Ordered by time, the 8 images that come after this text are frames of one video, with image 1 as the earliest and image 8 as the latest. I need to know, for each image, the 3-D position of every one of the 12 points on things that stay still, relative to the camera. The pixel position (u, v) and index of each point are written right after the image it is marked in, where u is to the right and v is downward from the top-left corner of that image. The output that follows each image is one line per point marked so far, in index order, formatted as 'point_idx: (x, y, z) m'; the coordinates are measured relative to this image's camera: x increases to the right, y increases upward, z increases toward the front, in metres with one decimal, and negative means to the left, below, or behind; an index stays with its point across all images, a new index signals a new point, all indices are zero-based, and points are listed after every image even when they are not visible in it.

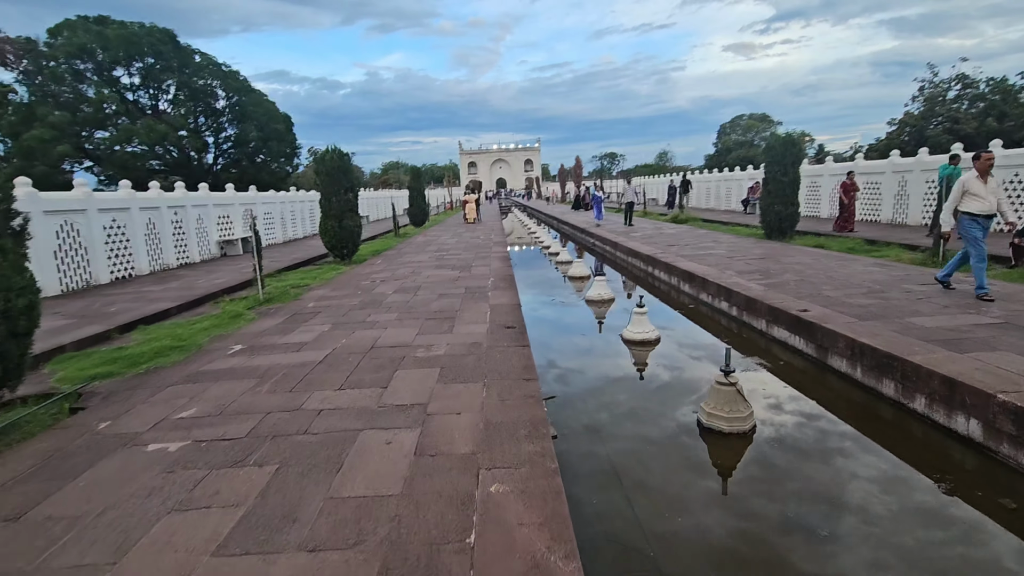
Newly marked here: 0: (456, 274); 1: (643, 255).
0: (-0.9, +0.2, +7.8) m
1: (+2.5, +0.6, +9.6) m
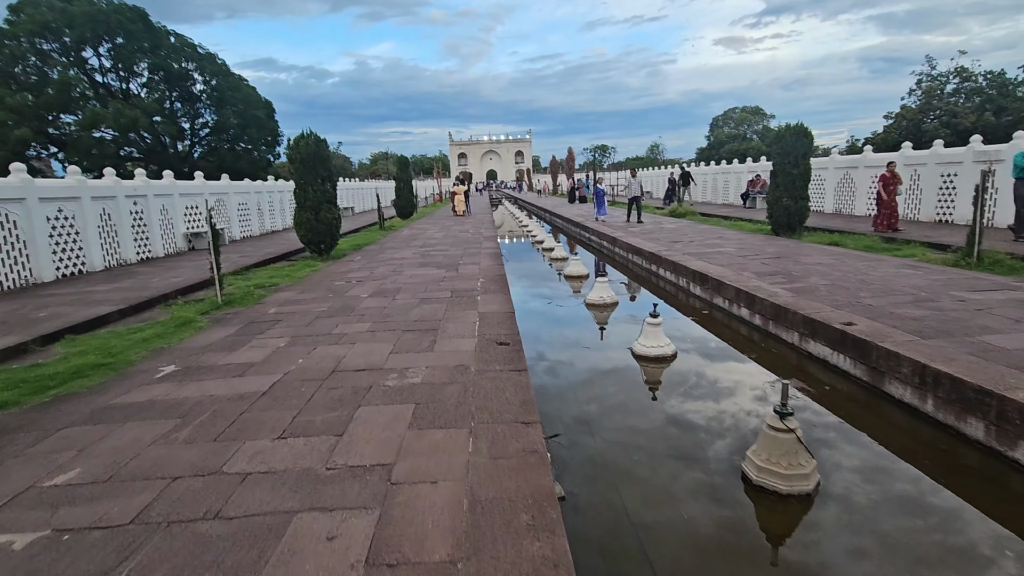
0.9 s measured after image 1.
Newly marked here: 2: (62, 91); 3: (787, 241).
0: (-1.0, +0.2, +7.0) m
1: (+2.3, +0.6, +8.8) m
2: (-17.0, +7.4, +19.3) m
3: (+4.7, +0.8, +9.0) m
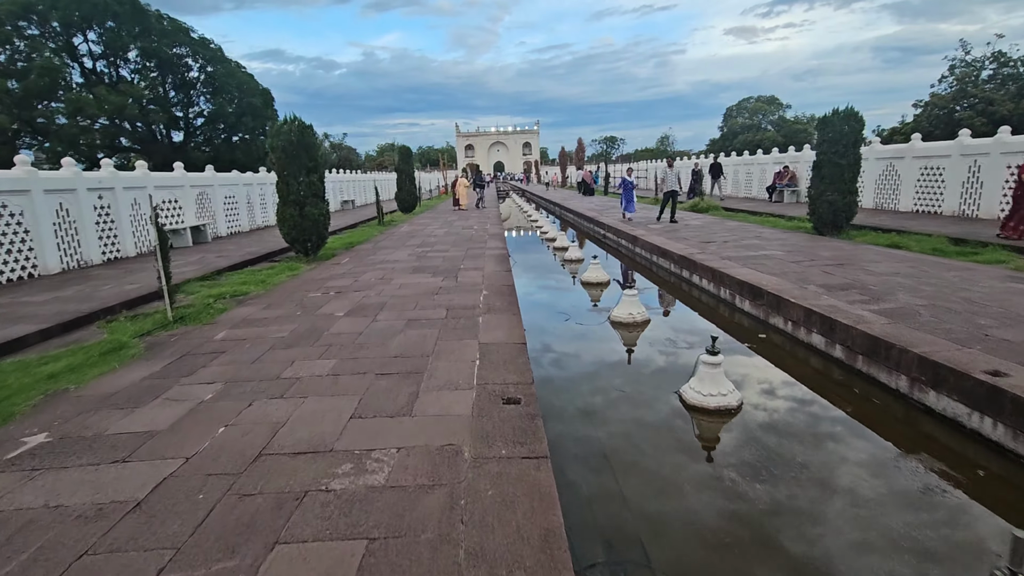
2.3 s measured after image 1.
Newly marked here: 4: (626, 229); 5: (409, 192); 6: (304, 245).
0: (-0.9, +0.1, +5.9) m
1: (+2.5, +0.5, +7.6) m
2: (-16.7, +7.5, +18.2) m
3: (+4.9, +0.7, +7.8) m
4: (+2.5, +1.3, +11.1) m
5: (-3.8, +3.5, +18.9) m
6: (-3.7, +0.8, +9.1) m
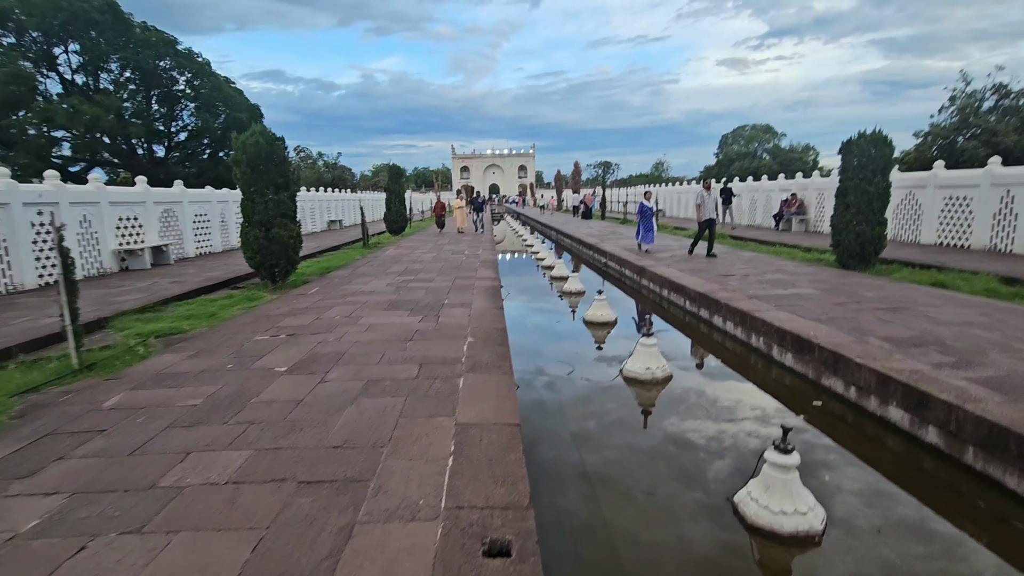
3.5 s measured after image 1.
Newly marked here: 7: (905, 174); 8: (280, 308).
0: (-0.9, -0.3, +4.9) m
1: (+2.4, -0.1, +6.7) m
2: (-16.8, +6.9, +17.3) m
3: (+4.8, +0.1, +6.9) m
4: (+2.4, +0.6, +10.1) m
5: (-4.0, +2.6, +18.0) m
6: (-3.8, +0.3, +8.1) m
7: (+9.1, +2.7, +11.9) m
8: (-2.8, -0.2, +6.1) m
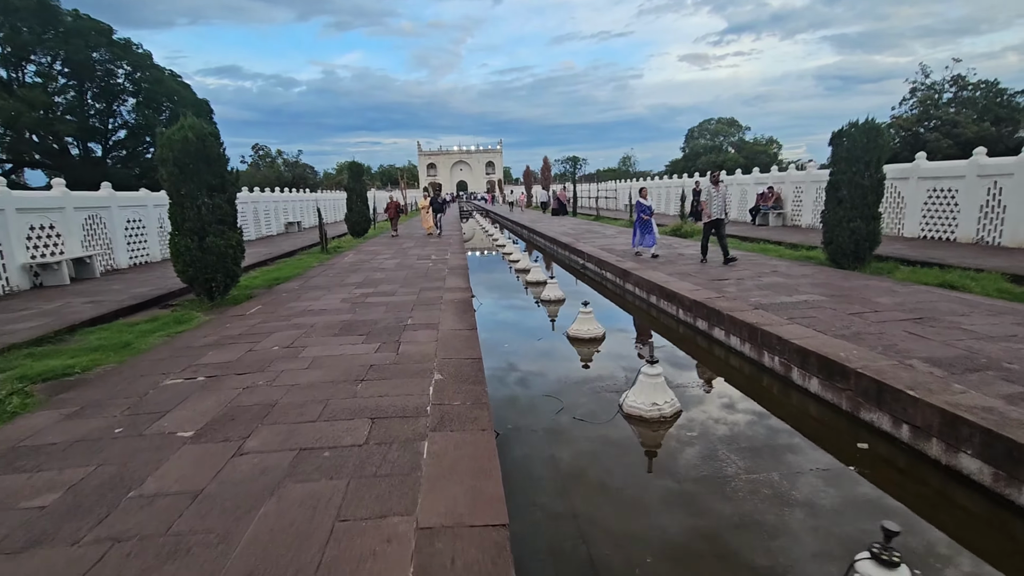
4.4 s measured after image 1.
0: (-1.1, -0.5, +4.0) m
1: (+2.1, -0.2, +6.0) m
2: (-17.8, +6.3, +15.5) m
3: (+4.4, +0.1, +6.3) m
4: (+1.8, +0.5, +9.4) m
5: (-5.0, +2.5, +16.9) m
6: (-4.2, 0.0, +7.1) m
7: (+8.4, +2.8, +11.6) m
8: (-3.0, -0.5, +5.2) m
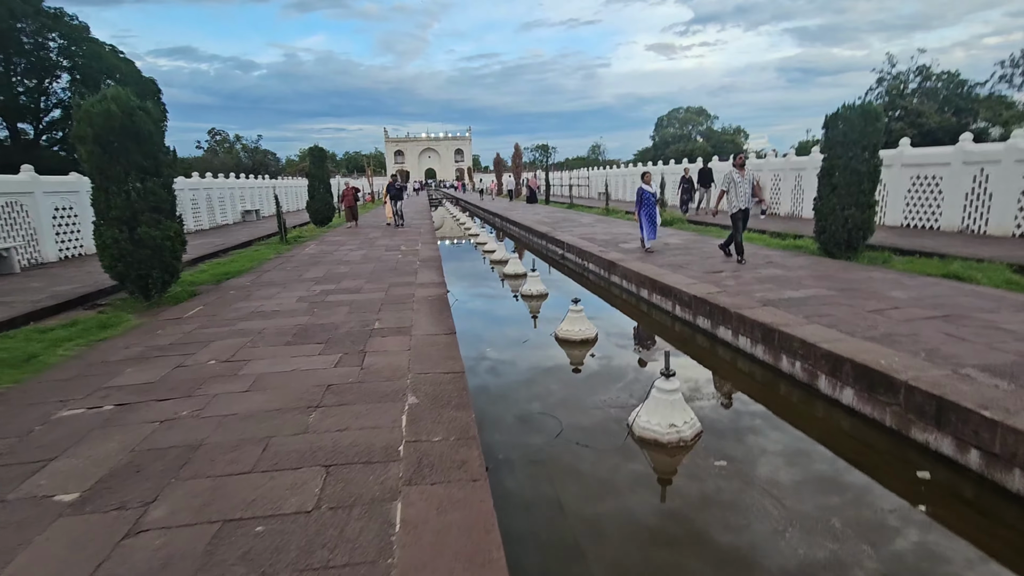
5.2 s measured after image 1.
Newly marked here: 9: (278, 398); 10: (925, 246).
0: (-1.2, -0.5, +3.3) m
1: (+1.9, -0.1, +5.4) m
2: (-18.6, +6.4, +13.6) m
3: (+4.2, +0.2, +5.9) m
4: (+1.4, +0.7, +8.9) m
5: (-5.9, +2.7, +15.9) m
6: (-4.5, +0.1, +6.1) m
7: (+7.9, +3.0, +11.4) m
8: (-3.2, -0.5, +4.3) m
9: (-1.2, -0.7, +2.5) m
10: (+6.5, +0.6, +7.5) m
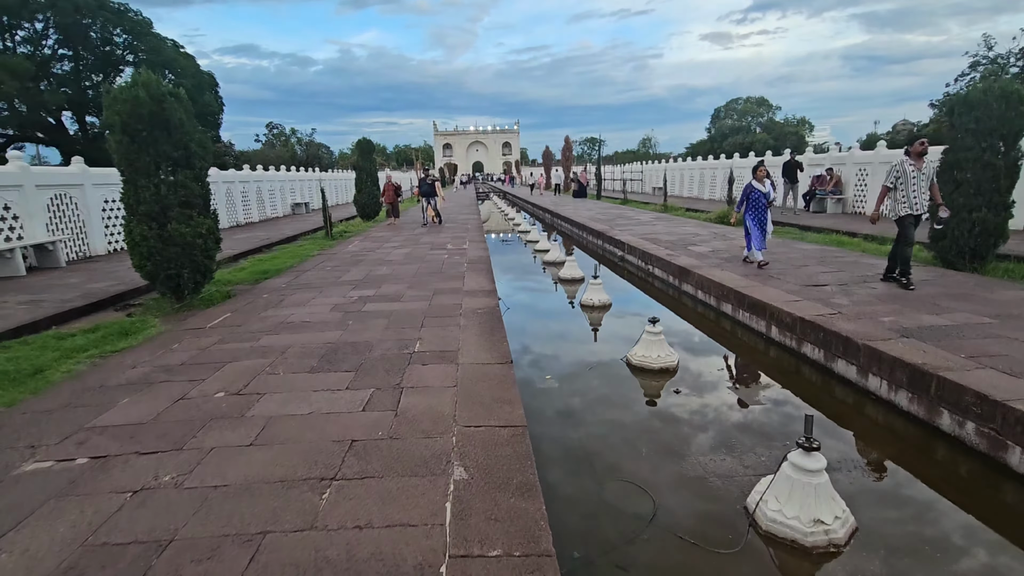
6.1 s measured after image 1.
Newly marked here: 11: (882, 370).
0: (-0.8, -0.7, +2.6) m
1: (+2.4, -0.3, +4.5) m
2: (-17.1, +6.8, +14.3) m
3: (+4.8, 0.0, +4.7) m
4: (+2.3, +0.5, +7.9) m
5: (-4.3, +2.8, +15.5) m
6: (-3.8, +0.1, +5.7) m
7: (+9.0, +2.8, +9.8) m
8: (-2.7, -0.5, +3.8) m
9: (-0.9, -0.9, +1.8) m
10: (+7.2, +0.3, +6.2) m
11: (+2.5, -0.6, +3.5) m
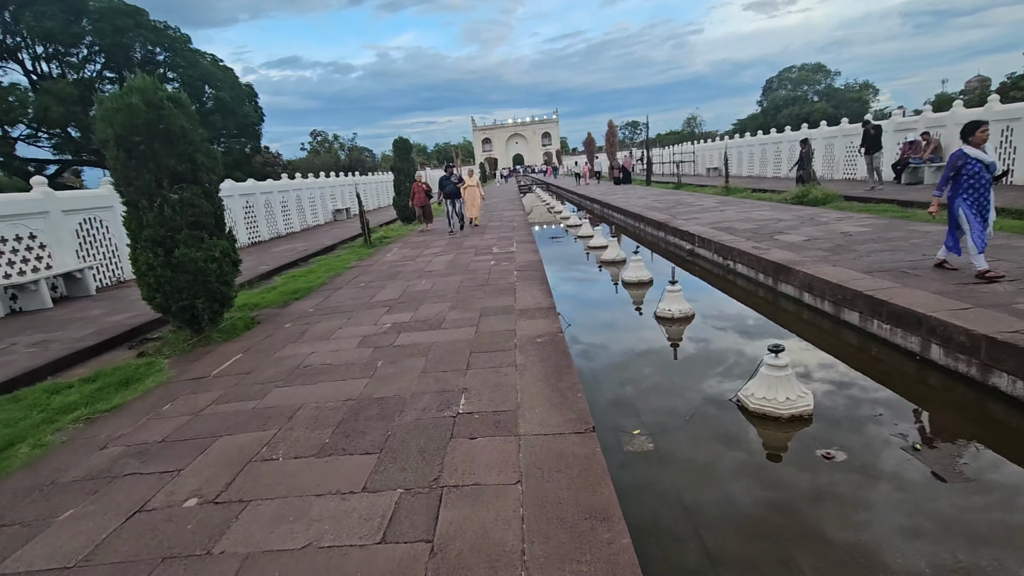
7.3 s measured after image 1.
0: (-0.5, -0.9, +1.7) m
1: (+2.9, -0.3, +3.3) m
2: (-16.0, +6.0, +14.7) m
3: (+5.3, 0.0, +3.3) m
4: (+3.0, +0.5, +6.7) m
5: (-3.0, +2.6, +14.8) m
6: (-3.2, -0.3, +5.0) m
7: (+9.7, +3.1, +7.9) m
8: (-2.3, -0.8, +3.0) m
9: (-0.6, -1.1, +0.9) m
10: (+7.8, +0.5, +4.5) m
11: (+2.9, -0.6, +2.2) m
